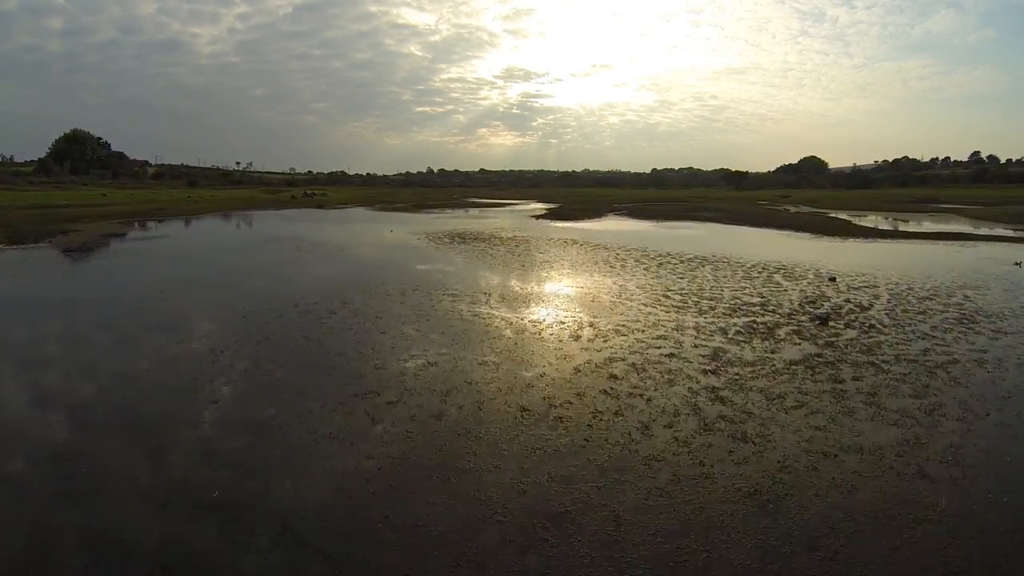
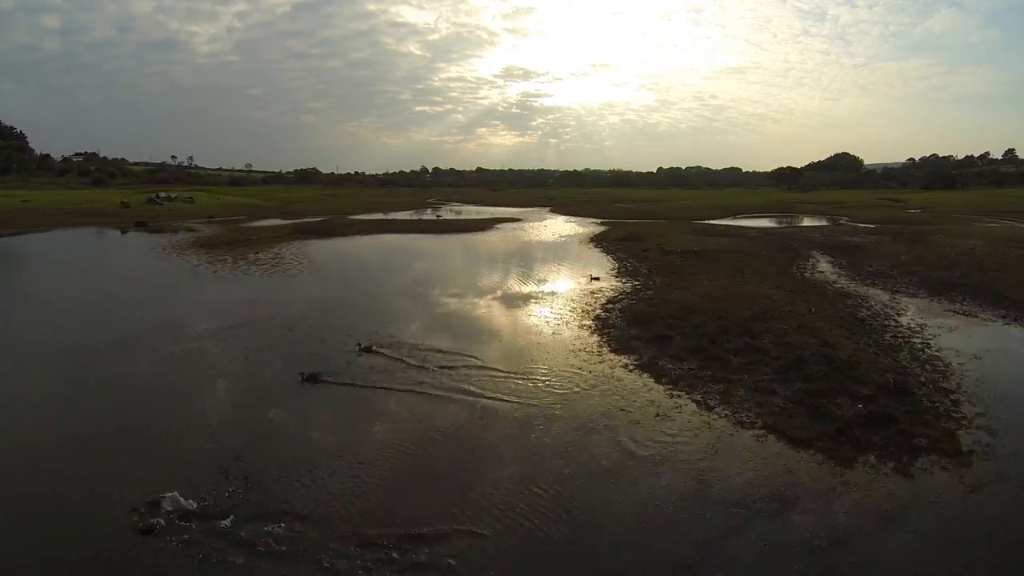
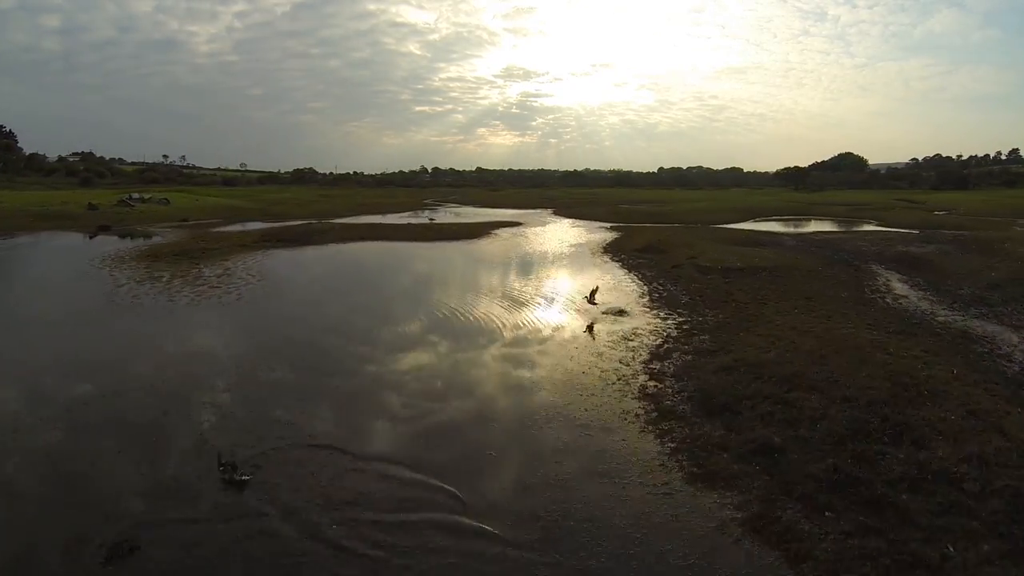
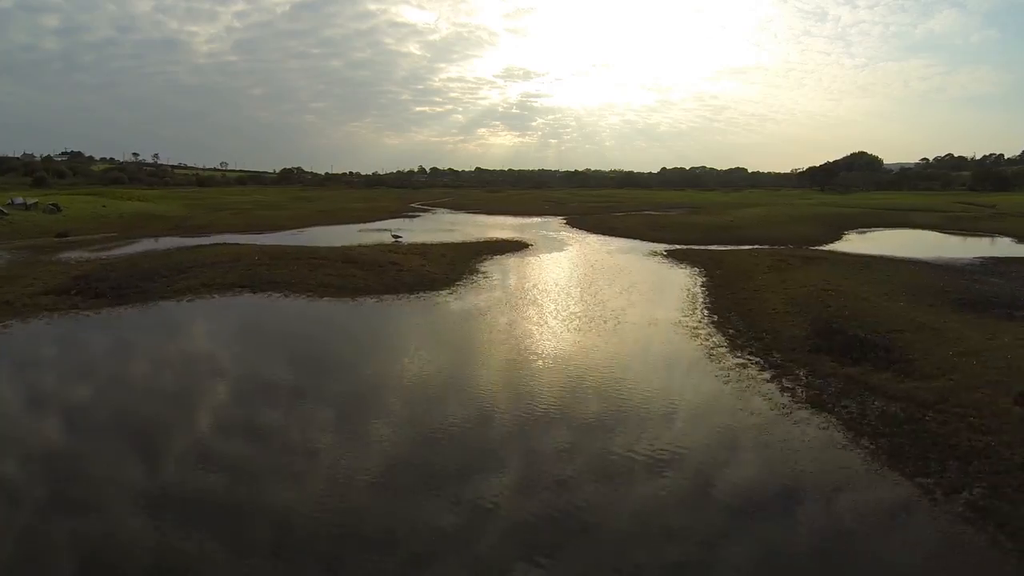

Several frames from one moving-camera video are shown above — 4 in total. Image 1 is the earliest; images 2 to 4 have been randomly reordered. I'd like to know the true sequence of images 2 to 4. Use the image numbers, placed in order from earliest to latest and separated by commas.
2, 3, 4
